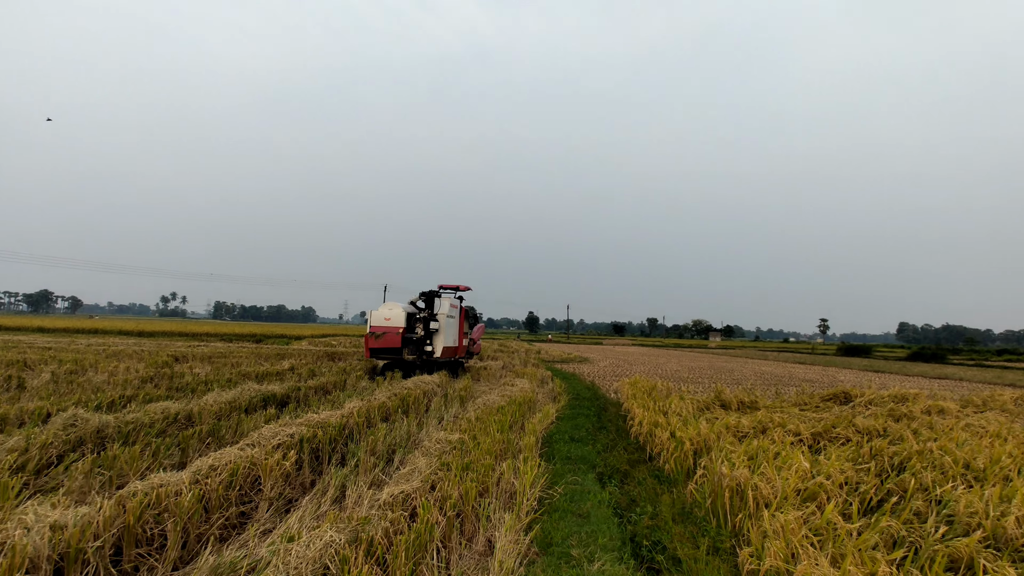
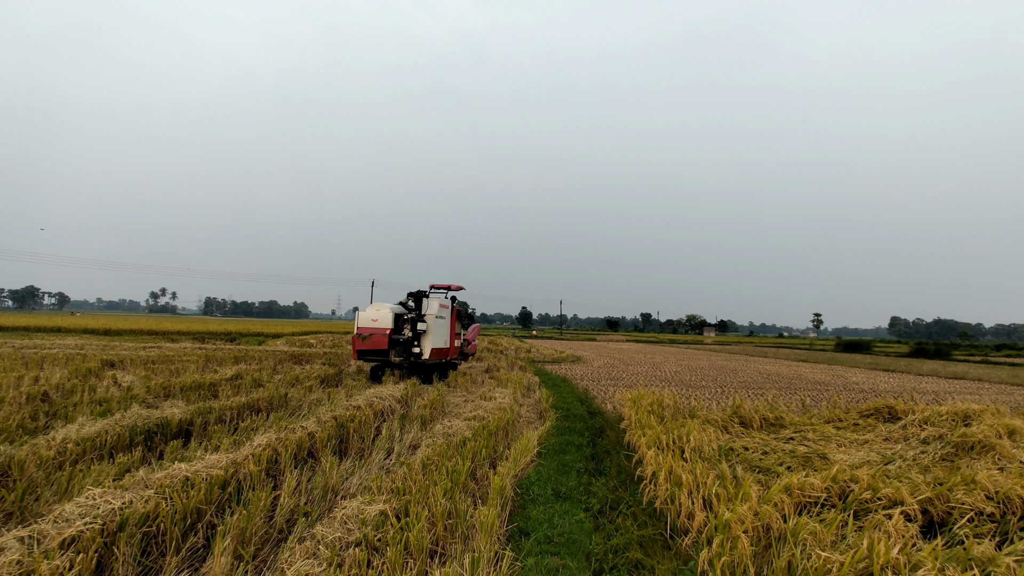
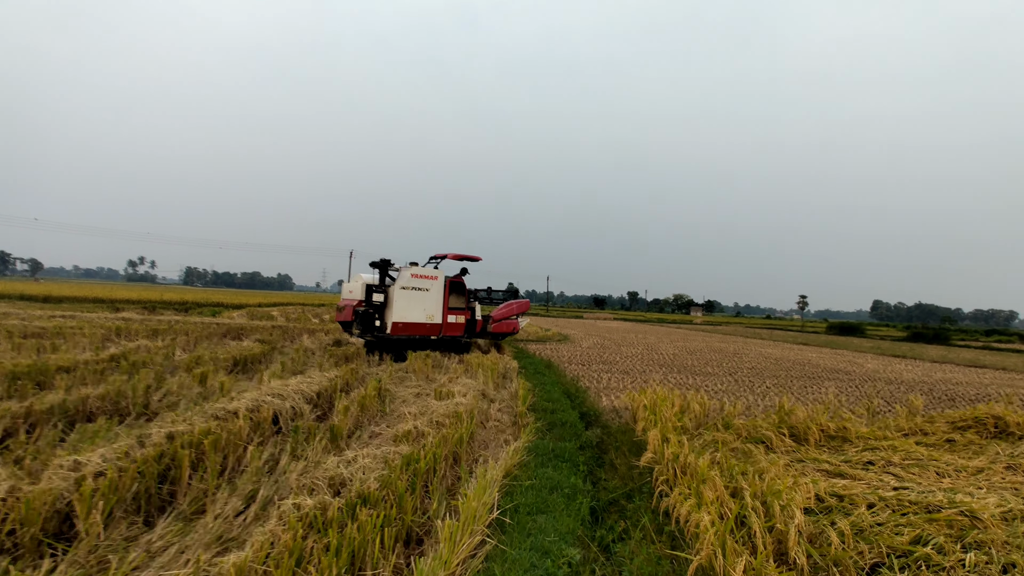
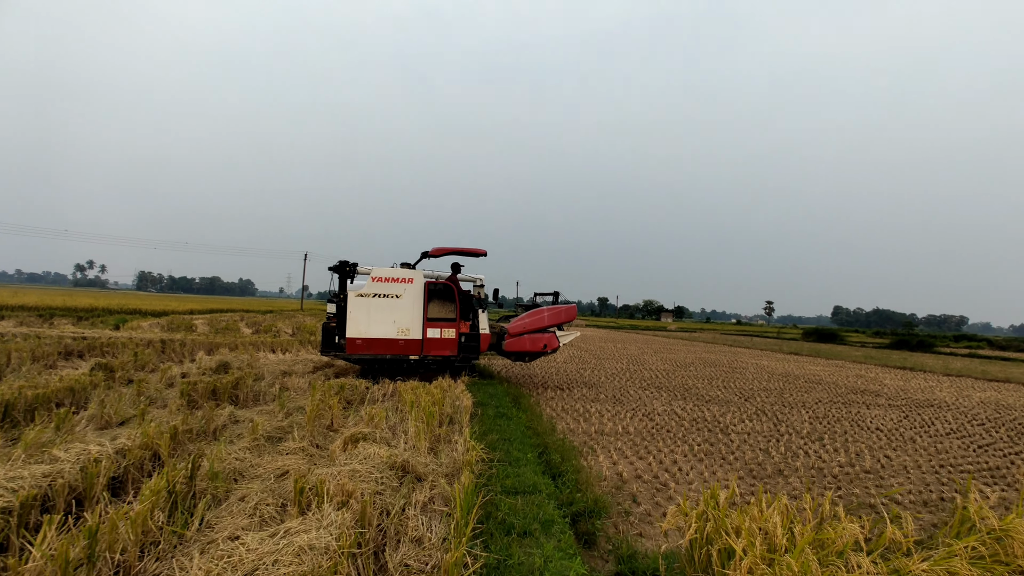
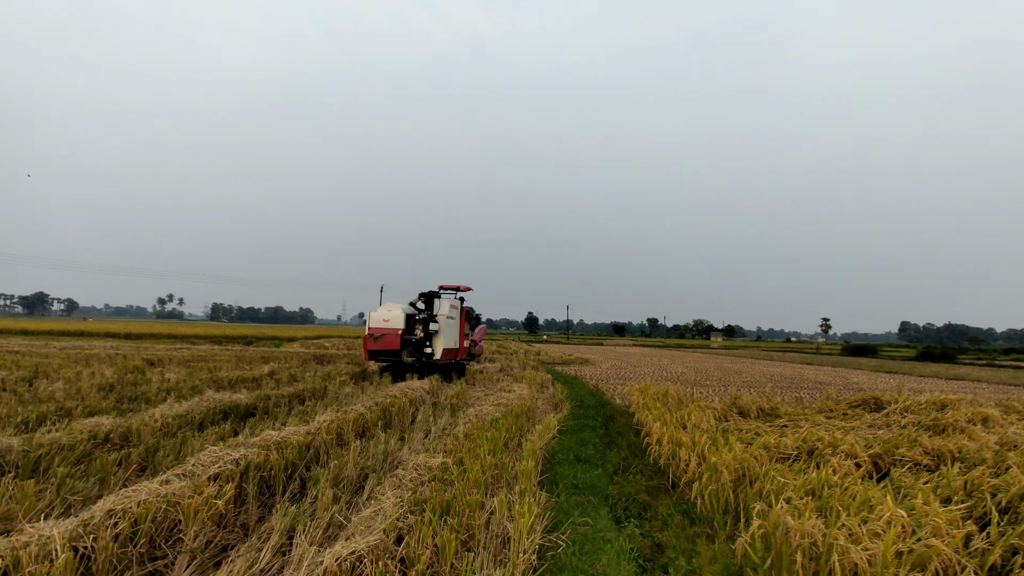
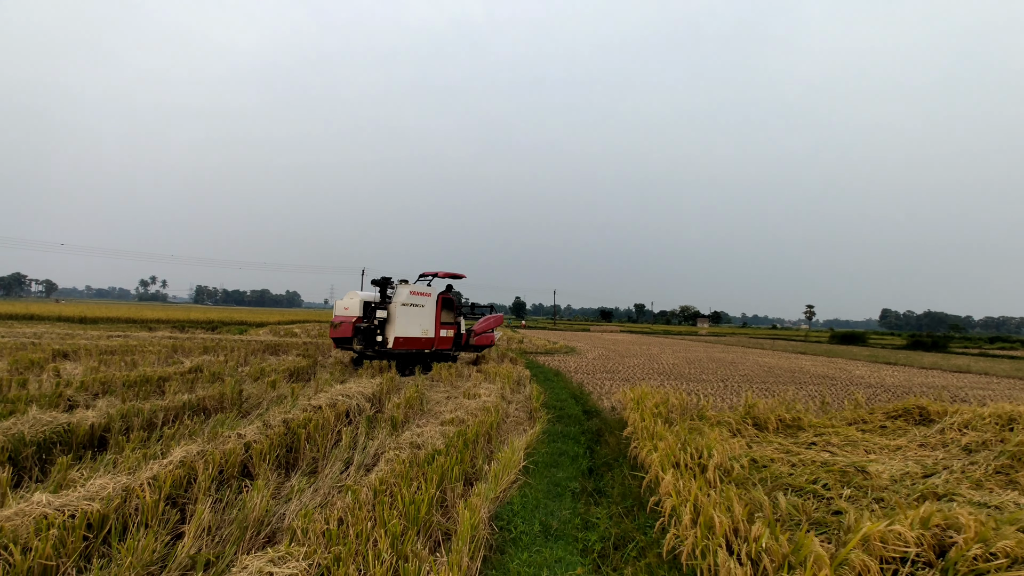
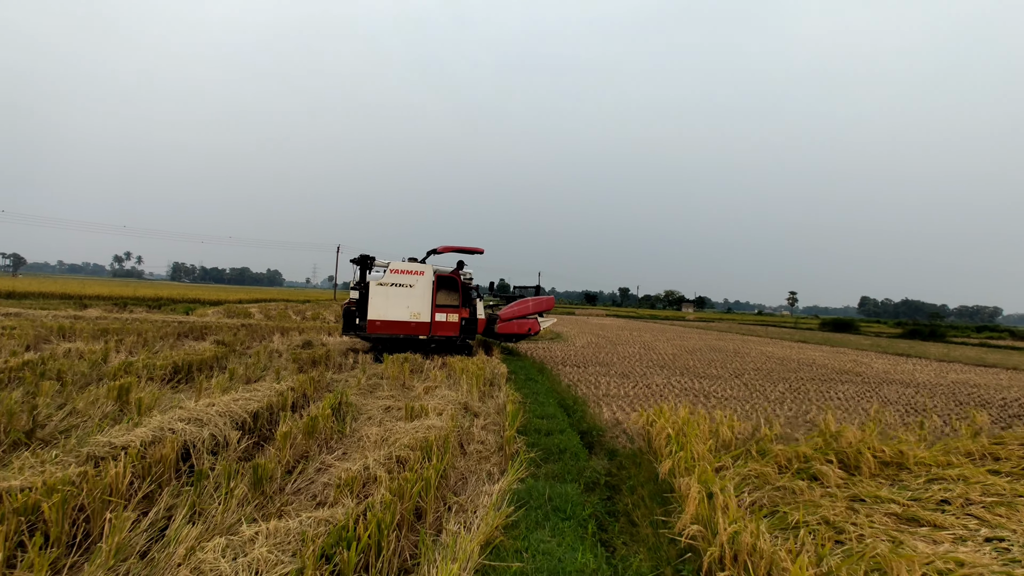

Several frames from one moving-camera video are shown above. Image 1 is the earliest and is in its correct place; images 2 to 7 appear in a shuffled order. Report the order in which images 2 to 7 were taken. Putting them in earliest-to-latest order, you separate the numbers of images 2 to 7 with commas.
5, 2, 6, 3, 7, 4
